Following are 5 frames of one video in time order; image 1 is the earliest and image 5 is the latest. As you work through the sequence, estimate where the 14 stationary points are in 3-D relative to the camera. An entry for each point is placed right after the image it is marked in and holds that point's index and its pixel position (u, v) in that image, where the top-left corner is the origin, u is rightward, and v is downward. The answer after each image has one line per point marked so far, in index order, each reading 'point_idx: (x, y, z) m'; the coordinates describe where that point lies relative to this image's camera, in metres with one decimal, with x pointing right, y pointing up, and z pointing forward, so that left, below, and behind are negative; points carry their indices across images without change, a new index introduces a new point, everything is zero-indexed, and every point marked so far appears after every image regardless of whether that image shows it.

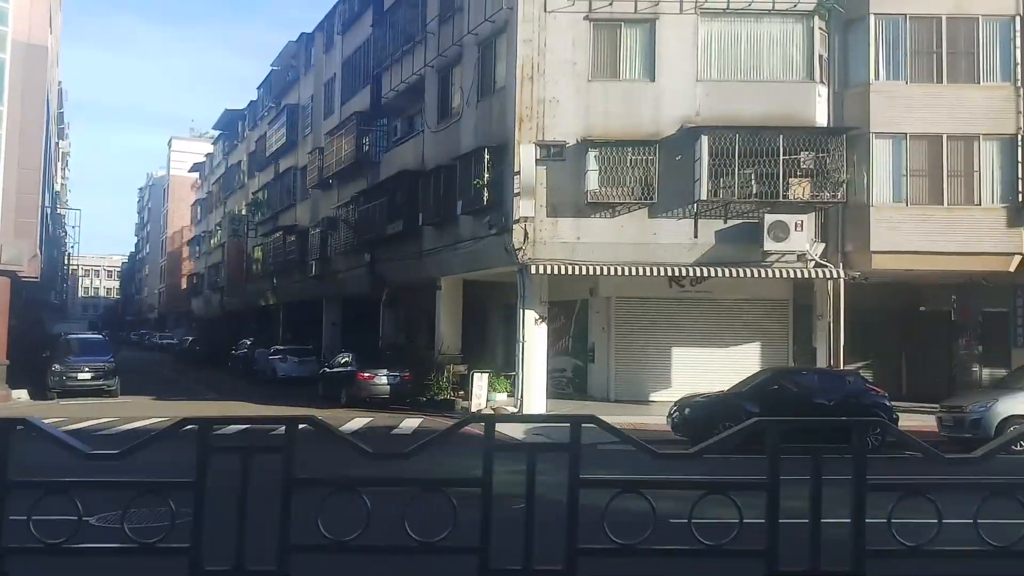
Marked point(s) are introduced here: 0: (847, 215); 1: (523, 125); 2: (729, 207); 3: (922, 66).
0: (+7.5, +1.6, +19.4) m
1: (+0.3, +3.6, +19.1) m
2: (+4.8, +1.8, +19.1) m
3: (+9.1, +4.9, +19.4) m
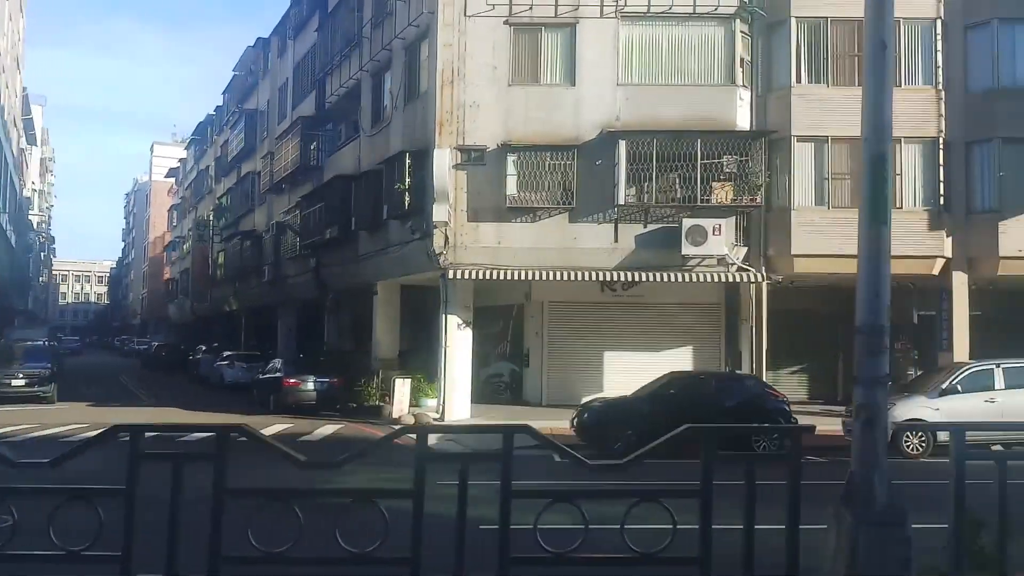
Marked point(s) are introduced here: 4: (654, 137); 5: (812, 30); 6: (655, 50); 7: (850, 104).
0: (+5.7, +1.5, +19.4) m
1: (-1.5, +3.5, +19.0) m
2: (+3.0, +1.7, +19.0) m
3: (+7.3, +4.9, +19.3) m
4: (+3.1, +3.3, +18.8) m
5: (+6.7, +5.7, +19.3) m
6: (+3.2, +5.3, +19.3) m
7: (+7.4, +4.0, +19.1) m
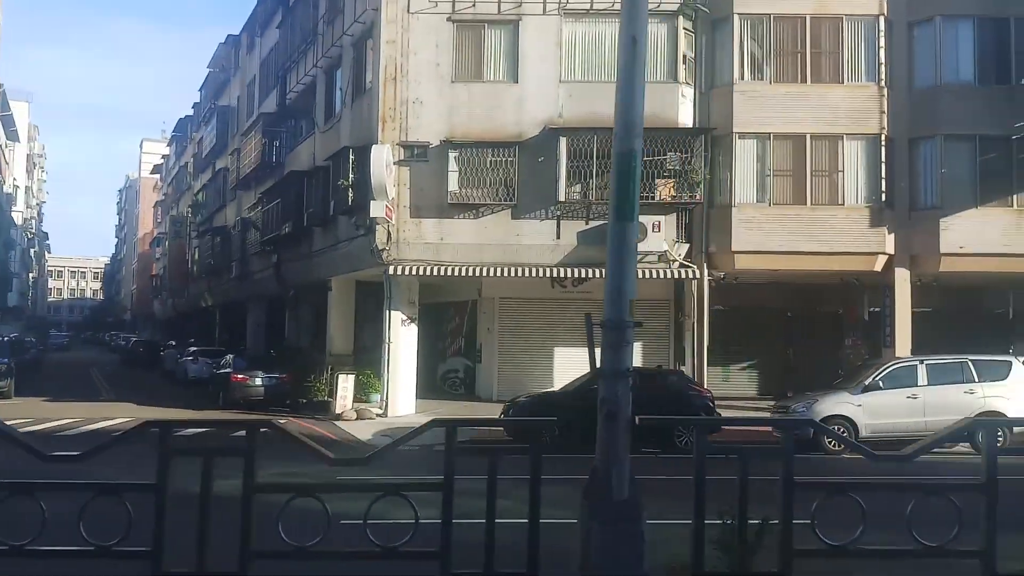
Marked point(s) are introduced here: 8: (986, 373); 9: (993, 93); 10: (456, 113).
0: (+4.4, +1.6, +19.4) m
1: (-2.8, +3.5, +19.1) m
2: (+1.7, +1.8, +19.1) m
3: (+6.1, +4.9, +19.3) m
4: (+1.8, +3.4, +18.9) m
5: (+5.4, +5.8, +19.3) m
6: (+1.9, +5.3, +19.4) m
7: (+6.1, +4.1, +19.1) m
8: (+8.0, -1.4, +14.7) m
9: (+10.6, +4.3, +19.1) m
10: (-1.2, +3.8, +19.1) m
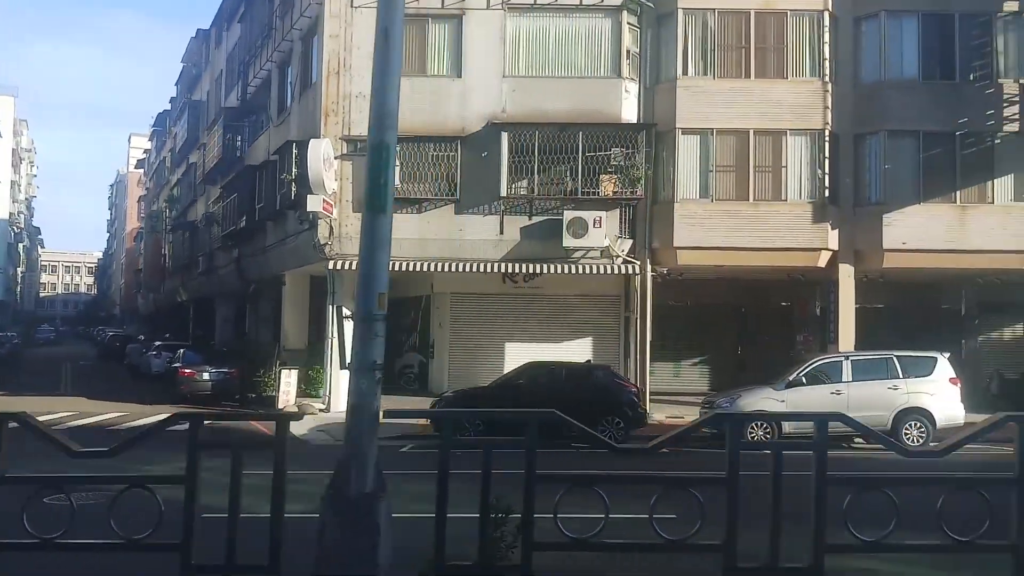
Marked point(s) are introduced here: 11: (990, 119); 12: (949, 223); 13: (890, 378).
0: (+3.2, +1.7, +19.4) m
1: (-4.0, +3.7, +19.1) m
2: (+0.5, +1.9, +19.0) m
3: (+4.8, +5.0, +19.3) m
4: (+0.5, +3.5, +18.8) m
5: (+4.2, +5.9, +19.3) m
6: (+0.7, +5.5, +19.3) m
7: (+4.9, +4.2, +19.1) m
8: (+6.7, -1.4, +14.7) m
9: (+9.3, +4.4, +19.1) m
10: (-2.5, +3.9, +19.1) m
11: (+10.4, +3.7, +19.0) m
12: (+9.4, +1.4, +18.8) m
13: (+6.3, -1.5, +14.6) m
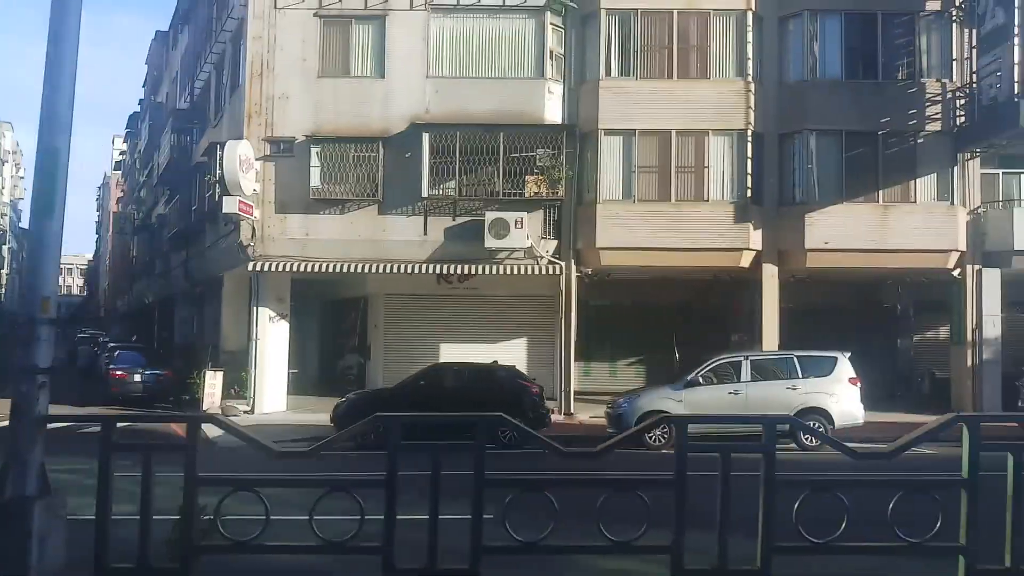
0: (+1.5, +1.7, +19.4) m
1: (-5.7, +3.6, +19.1) m
2: (-1.2, +1.8, +19.1) m
3: (+3.1, +5.0, +19.3) m
4: (-1.1, +3.5, +18.9) m
5: (+2.5, +5.9, +19.3) m
6: (-1.0, +5.4, +19.3) m
7: (+3.2, +4.2, +19.1) m
8: (+5.0, -1.4, +14.7) m
9: (+7.6, +4.4, +19.1) m
10: (-4.2, +3.9, +19.1) m
11: (+8.8, +3.7, +19.0) m
12: (+7.7, +1.4, +18.8) m
13: (+4.7, -1.5, +14.6) m
